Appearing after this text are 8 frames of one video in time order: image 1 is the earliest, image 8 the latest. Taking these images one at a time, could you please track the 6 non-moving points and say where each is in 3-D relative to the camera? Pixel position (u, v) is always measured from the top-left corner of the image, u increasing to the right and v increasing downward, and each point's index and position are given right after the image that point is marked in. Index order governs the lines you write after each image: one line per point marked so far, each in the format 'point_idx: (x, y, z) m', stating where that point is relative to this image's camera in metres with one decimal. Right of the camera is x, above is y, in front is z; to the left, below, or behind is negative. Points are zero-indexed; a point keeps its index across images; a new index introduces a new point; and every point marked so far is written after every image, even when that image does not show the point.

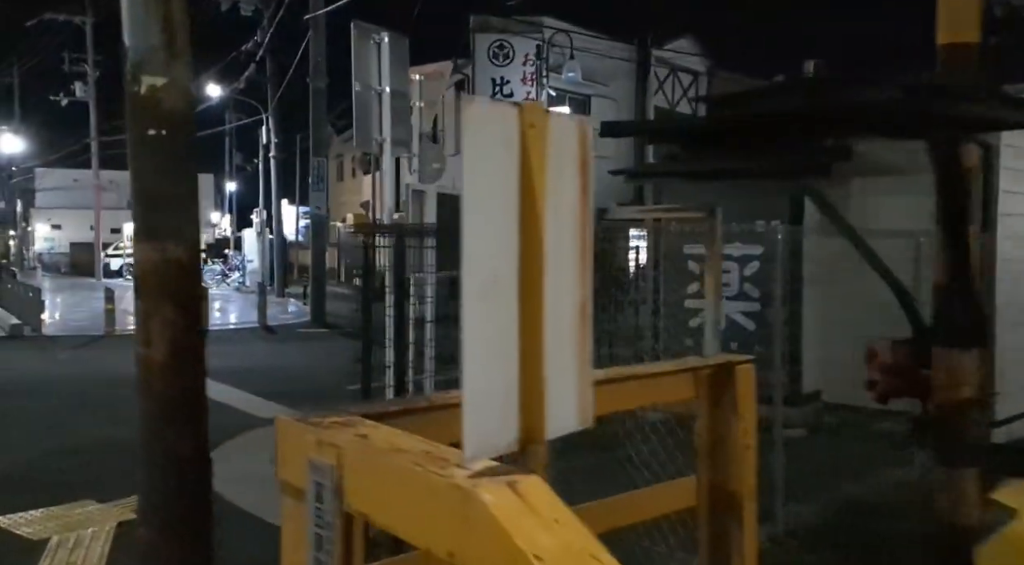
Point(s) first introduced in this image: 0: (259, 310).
0: (-5.0, -0.6, +19.1) m
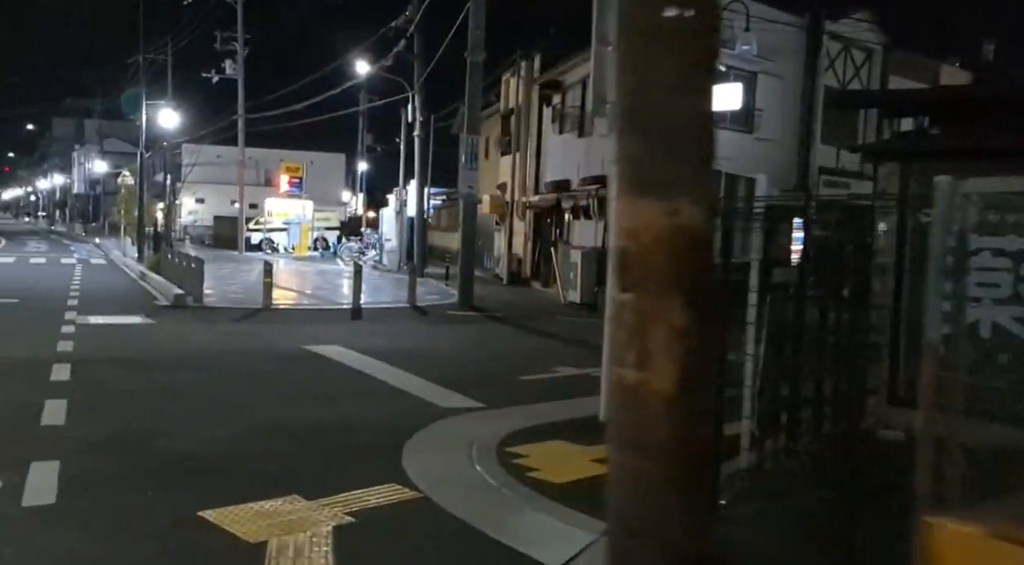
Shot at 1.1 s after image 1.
0: (-2.0, -0.1, +18.9) m
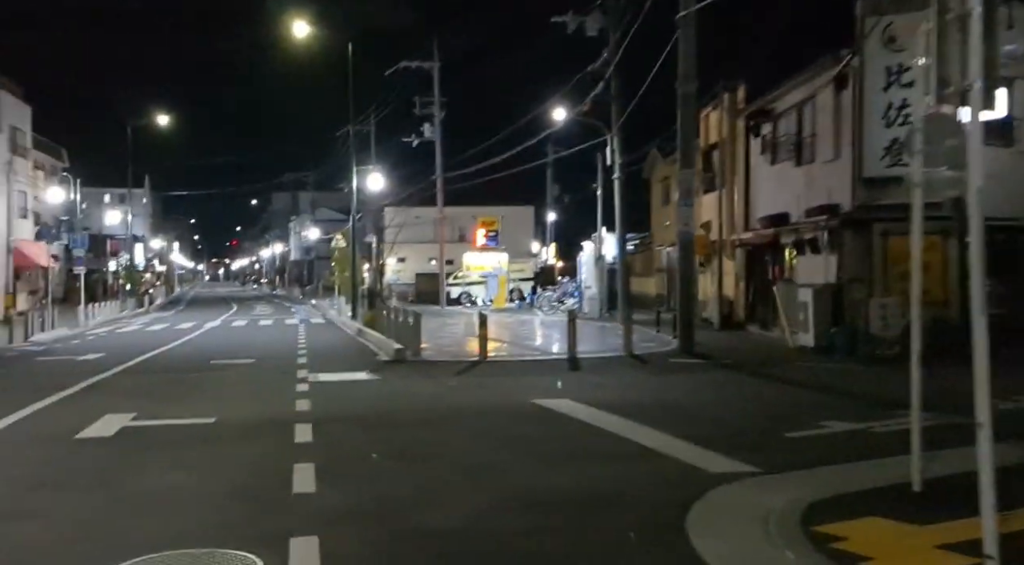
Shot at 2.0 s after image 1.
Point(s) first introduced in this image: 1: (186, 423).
0: (+2.2, -1.0, +18.1) m
1: (-4.1, -1.7, +11.9) m
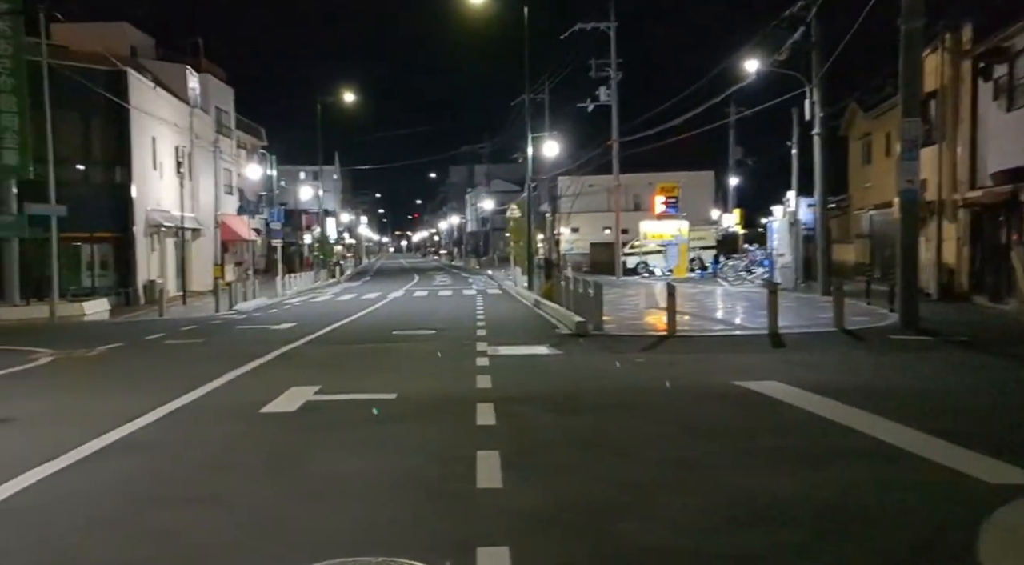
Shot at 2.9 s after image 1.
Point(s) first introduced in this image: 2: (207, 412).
0: (+5.5, -0.4, +16.3) m
1: (-1.8, -1.4, +11.3) m
2: (-3.3, -1.4, +10.5) m
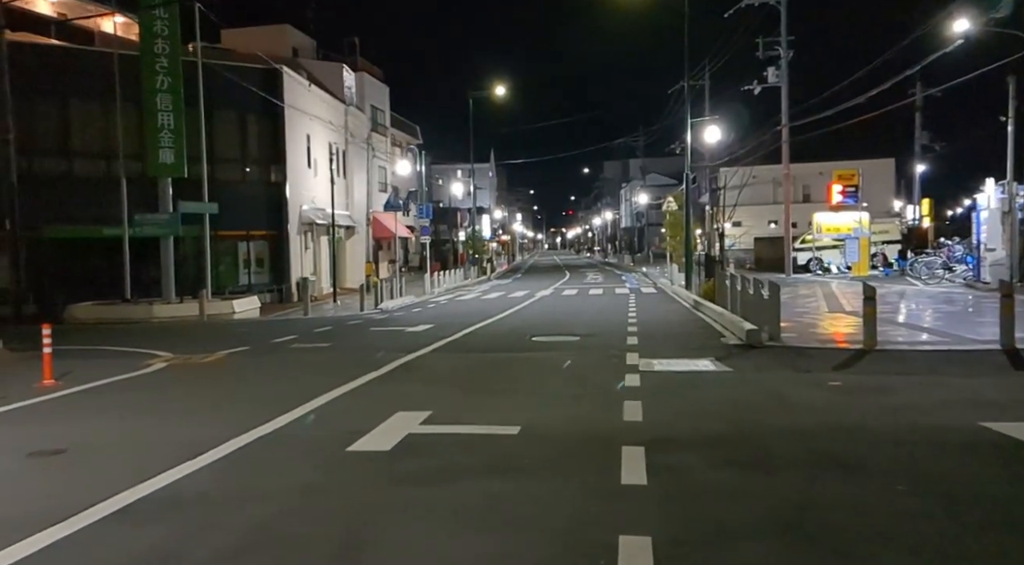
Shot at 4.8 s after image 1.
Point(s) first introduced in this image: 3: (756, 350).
0: (+7.7, -0.5, +12.7) m
1: (-0.3, -1.4, +9.0) m
2: (-2.0, -1.5, +8.4) m
3: (+3.8, -1.1, +15.1) m
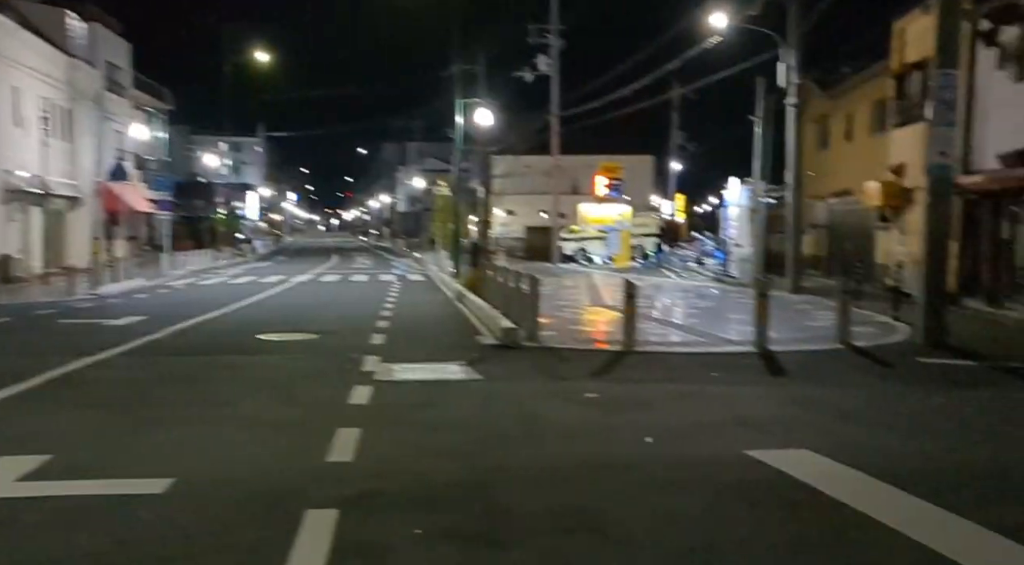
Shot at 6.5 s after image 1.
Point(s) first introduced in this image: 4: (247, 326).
0: (+4.3, -0.5, +11.9) m
1: (-2.6, -1.4, +6.5) m
2: (-4.2, -1.4, +5.5) m
3: (0.0, -1.0, +13.4) m
4: (-5.0, -0.8, +18.3) m
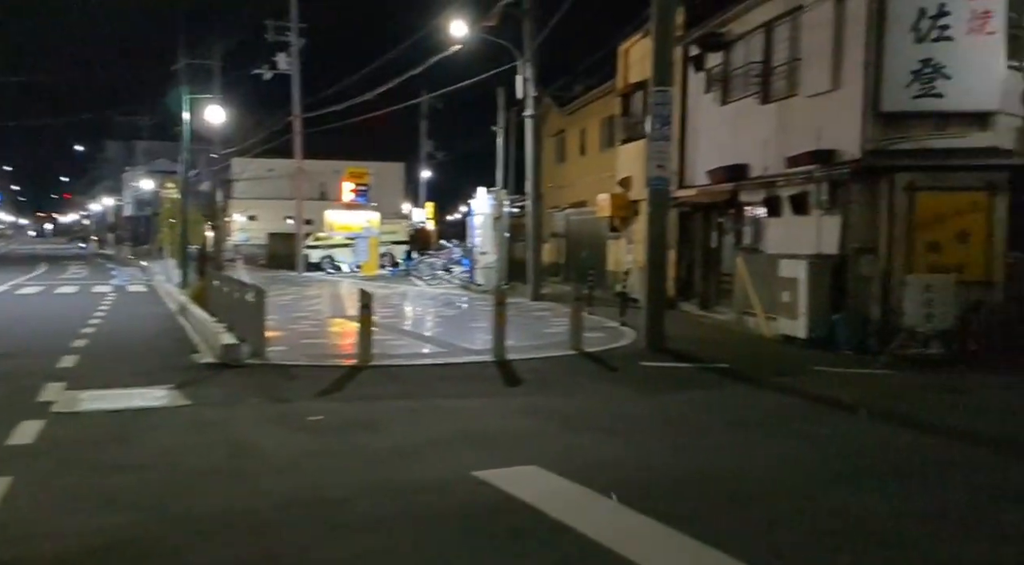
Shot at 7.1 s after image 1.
0: (+0.9, -0.6, +12.2) m
1: (-4.5, -1.5, +5.2) m
2: (-5.7, -1.5, +3.9) m
3: (-3.6, -1.2, +12.5) m
4: (-9.7, -1.0, +16.1) m
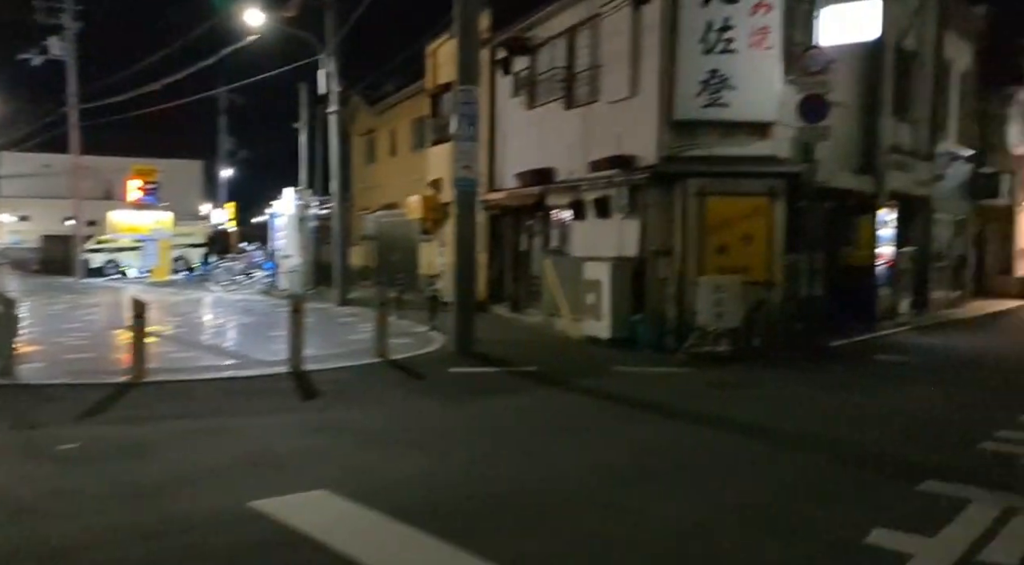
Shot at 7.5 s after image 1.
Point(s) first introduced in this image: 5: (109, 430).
0: (-1.6, -0.7, +11.4) m
1: (-5.4, -1.6, +3.5) m
2: (-6.4, -1.6, +2.0) m
3: (-6.0, -1.3, +10.8) m
4: (-12.7, -1.2, +13.1) m
5: (-3.7, -1.4, +9.0) m
